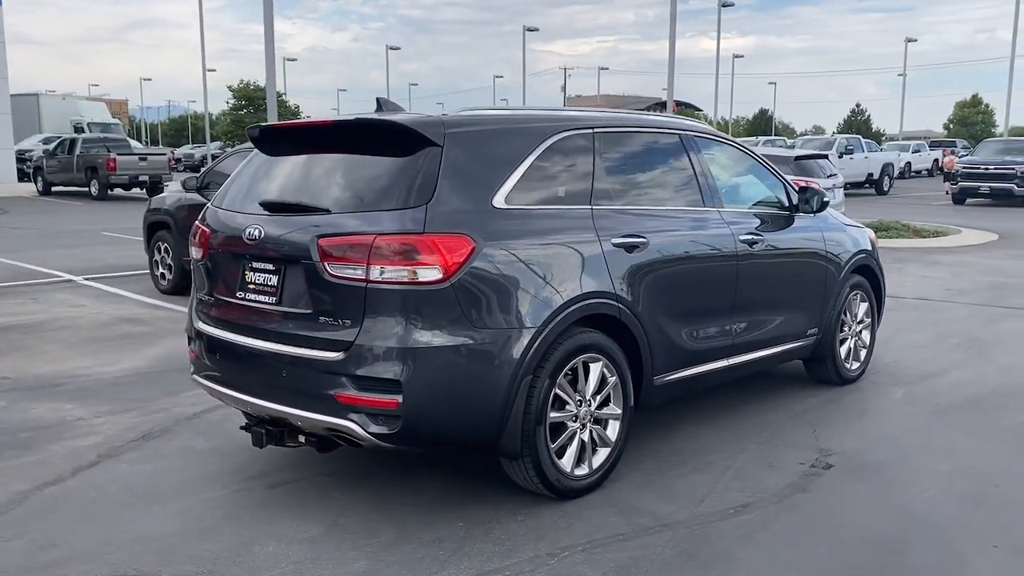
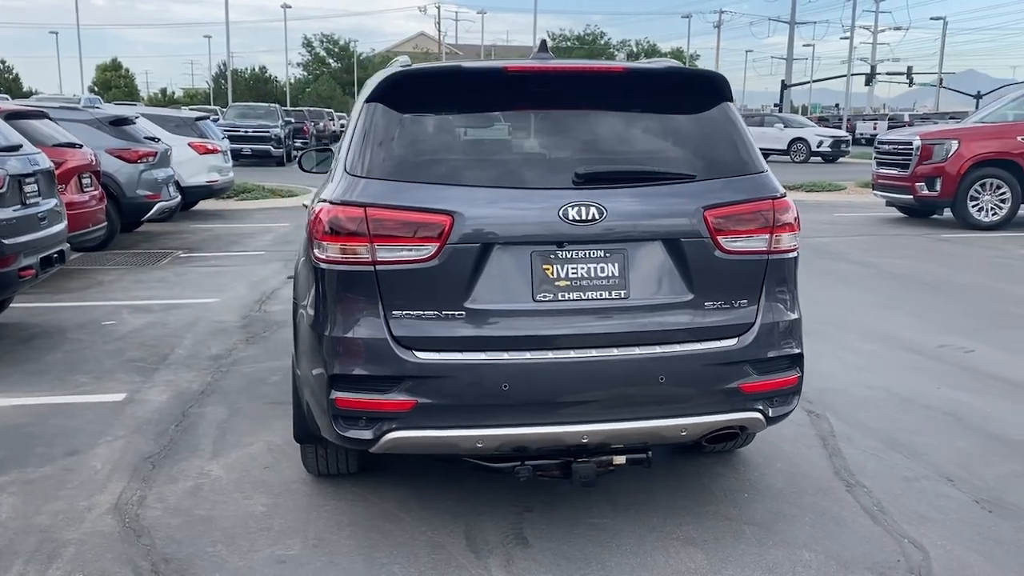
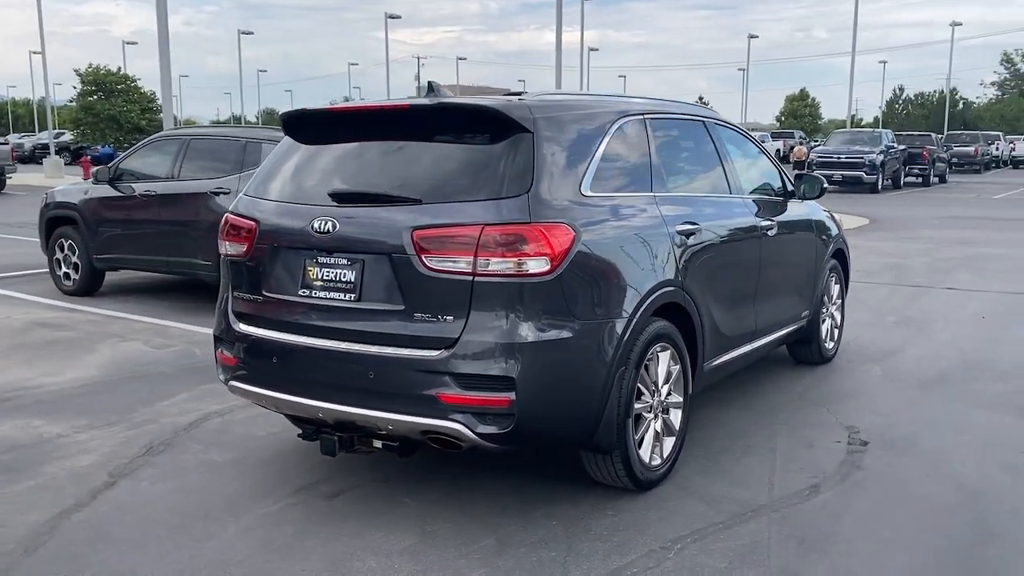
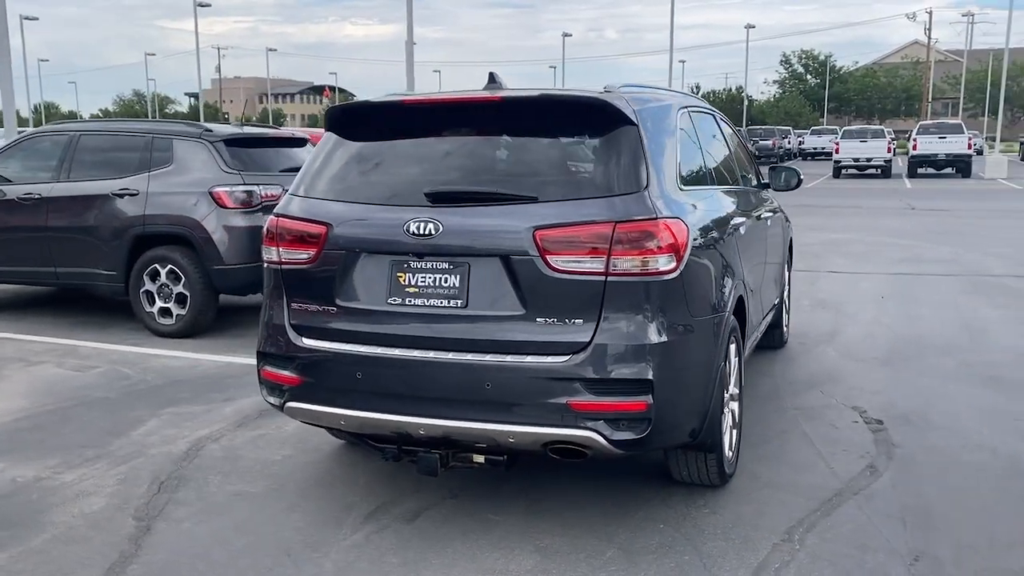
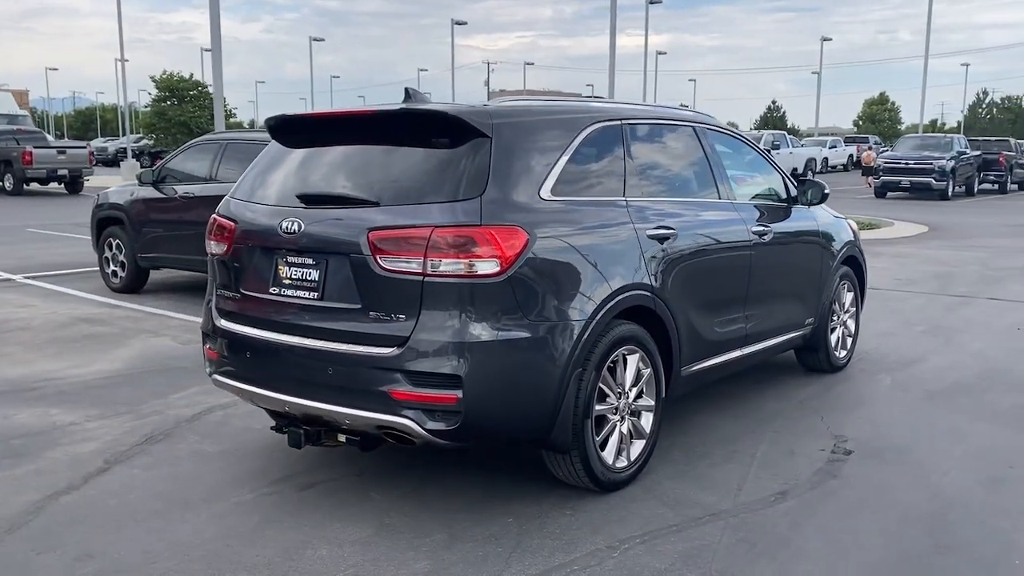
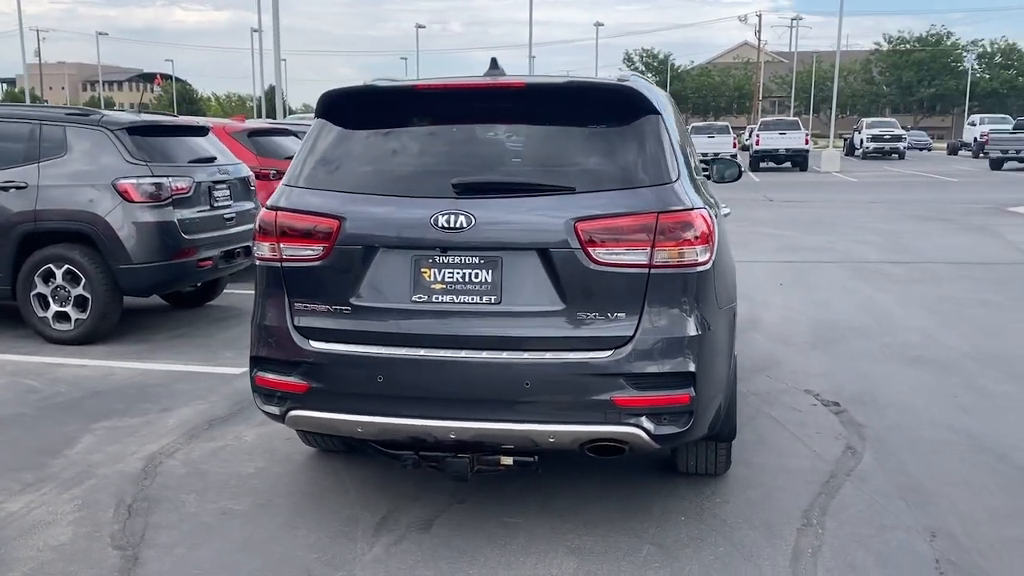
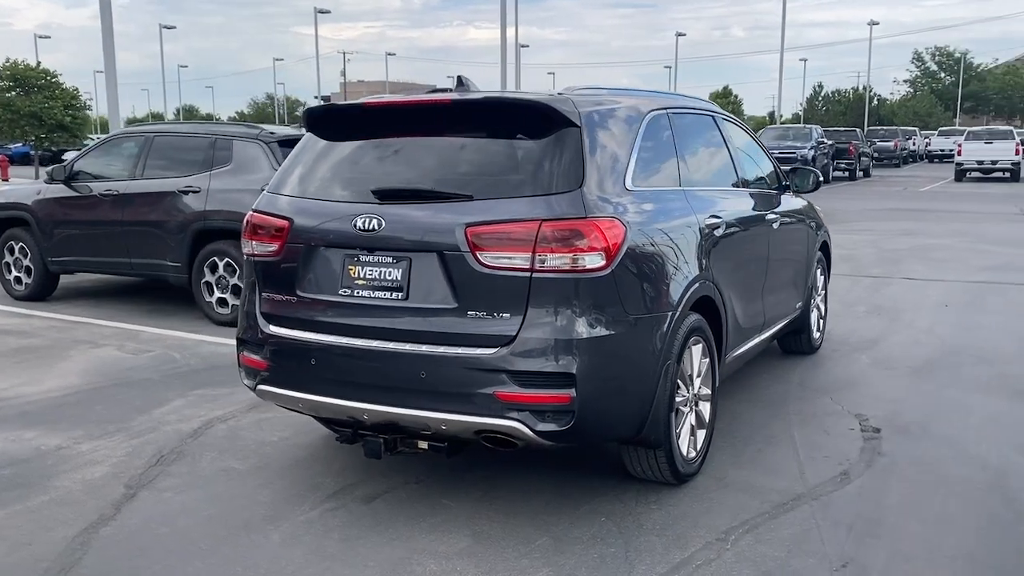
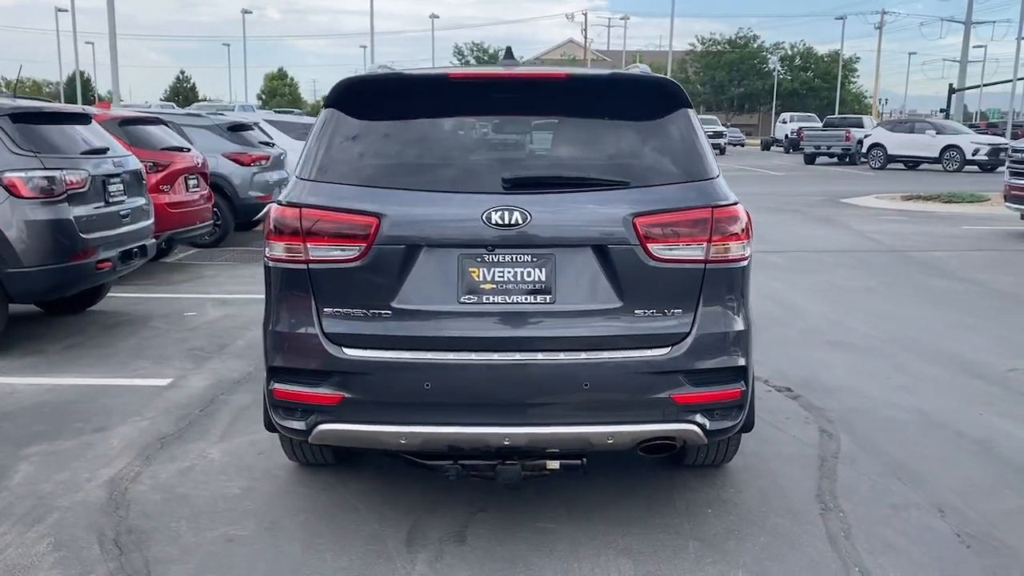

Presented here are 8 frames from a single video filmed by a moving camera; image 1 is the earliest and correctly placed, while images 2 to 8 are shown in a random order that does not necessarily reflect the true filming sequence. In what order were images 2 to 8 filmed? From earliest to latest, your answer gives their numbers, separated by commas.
5, 3, 7, 4, 6, 8, 2
